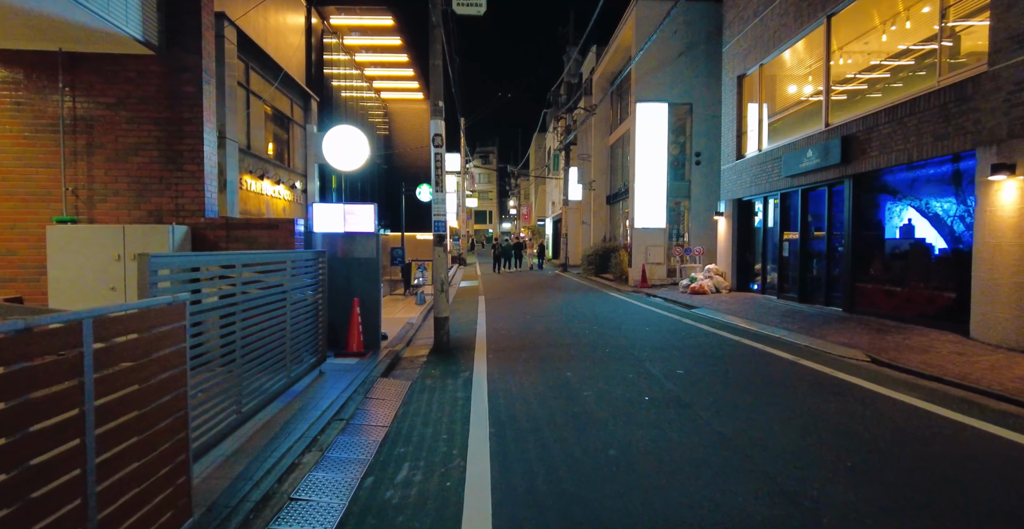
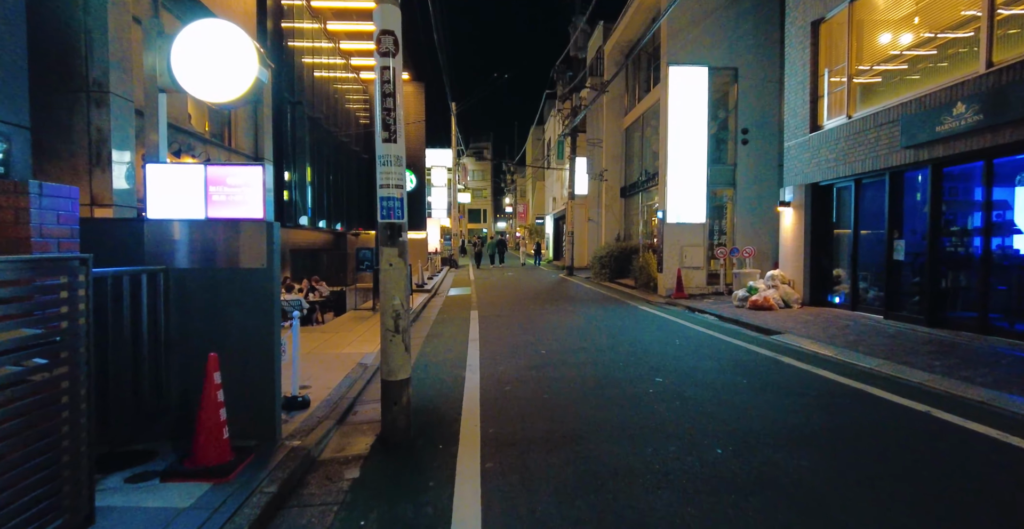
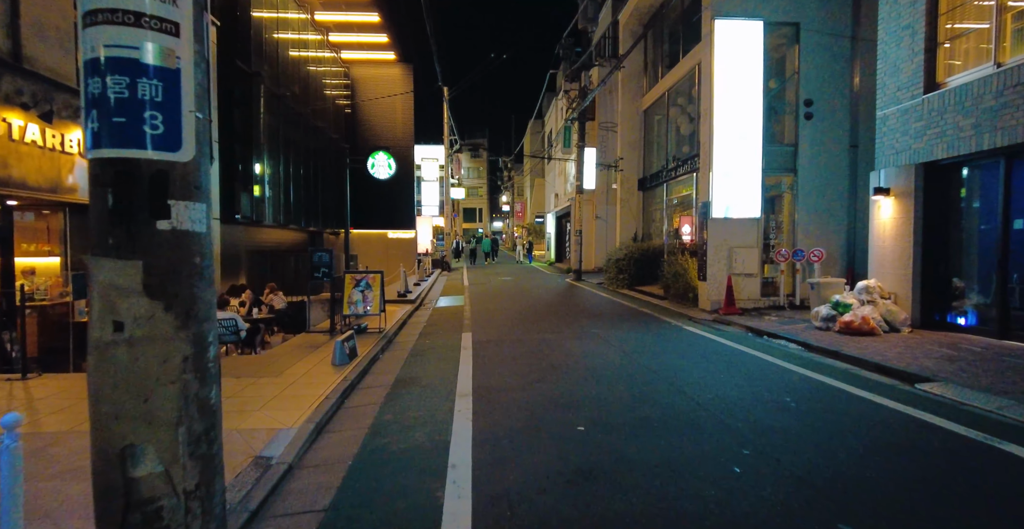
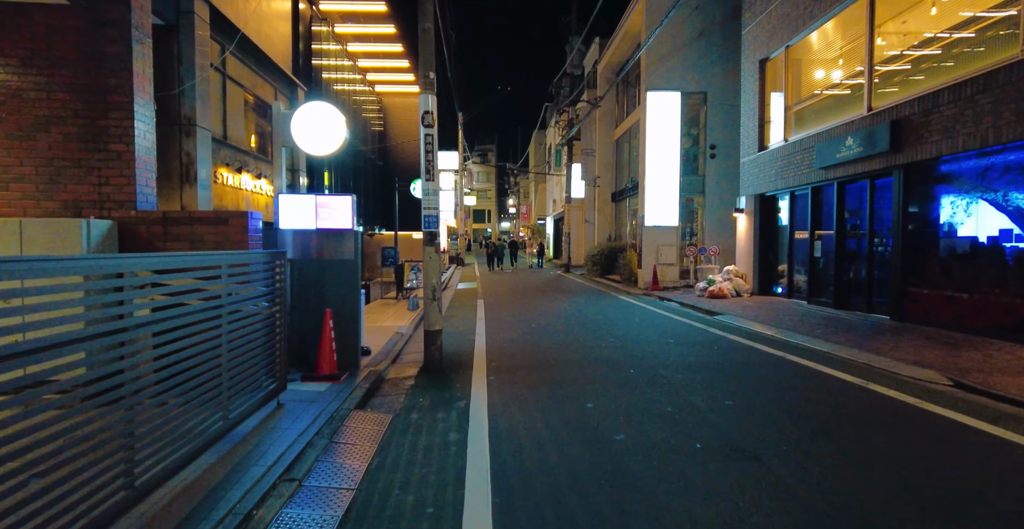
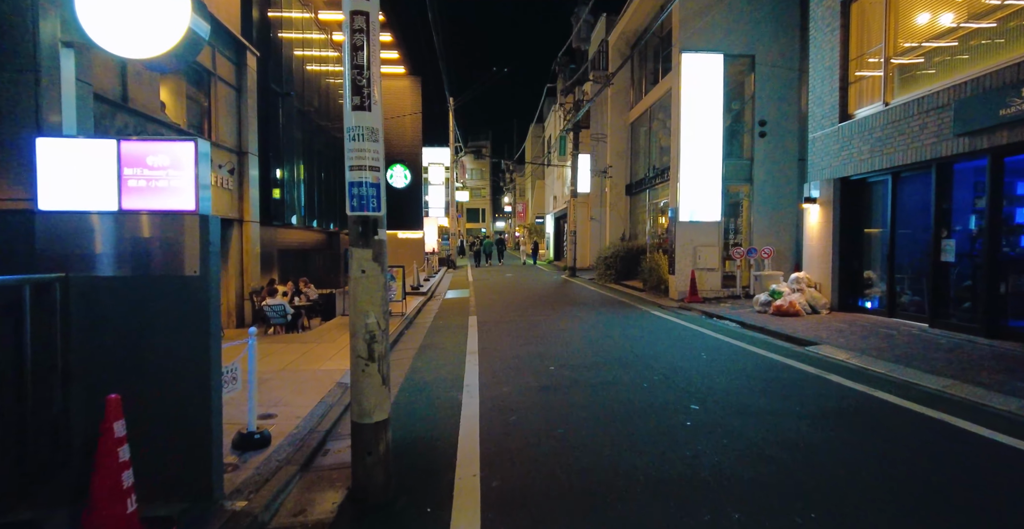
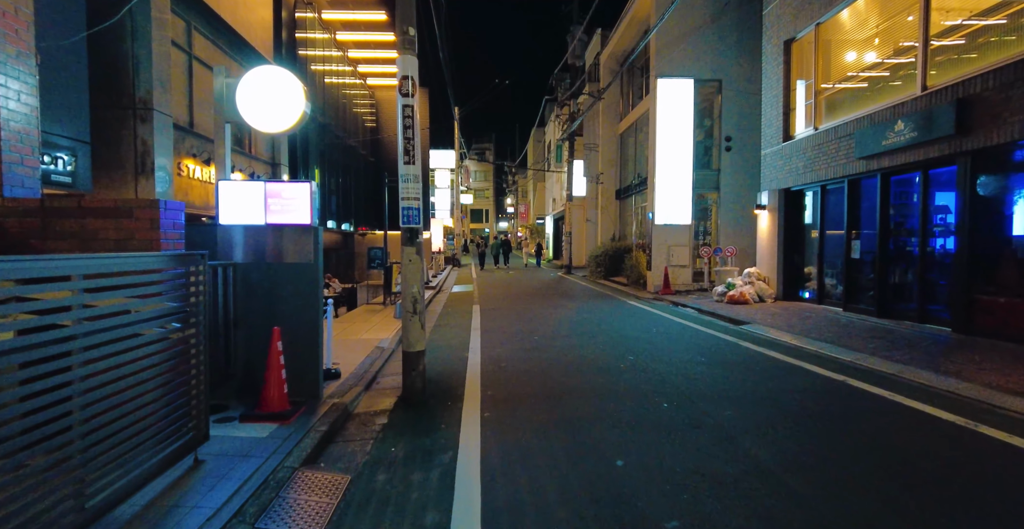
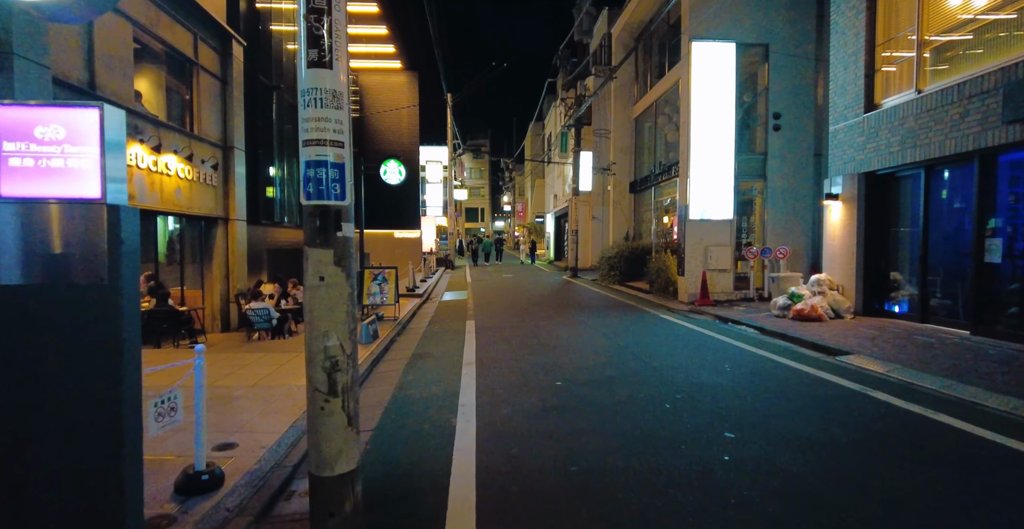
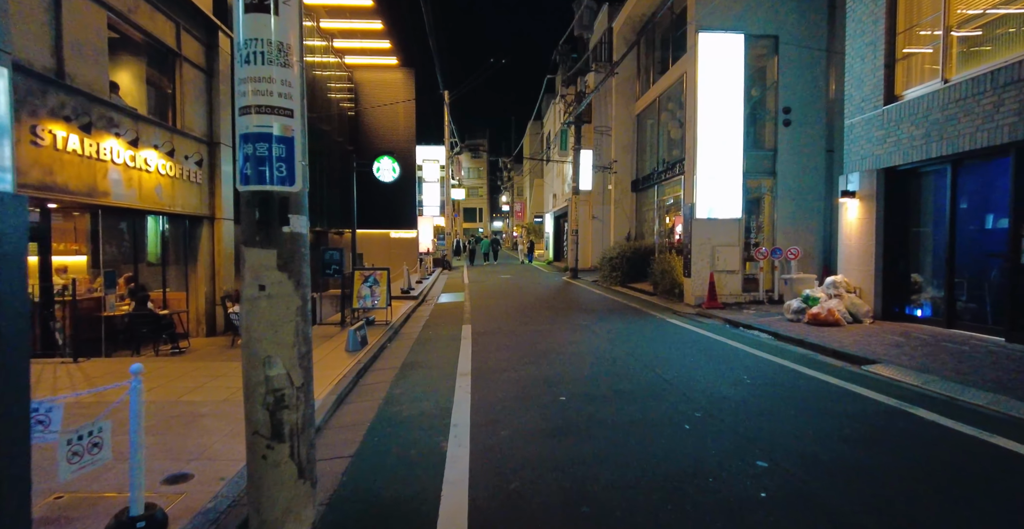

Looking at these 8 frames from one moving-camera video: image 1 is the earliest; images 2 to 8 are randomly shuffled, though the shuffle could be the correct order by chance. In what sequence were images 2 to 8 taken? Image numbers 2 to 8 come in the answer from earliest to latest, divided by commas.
4, 6, 2, 5, 7, 8, 3
